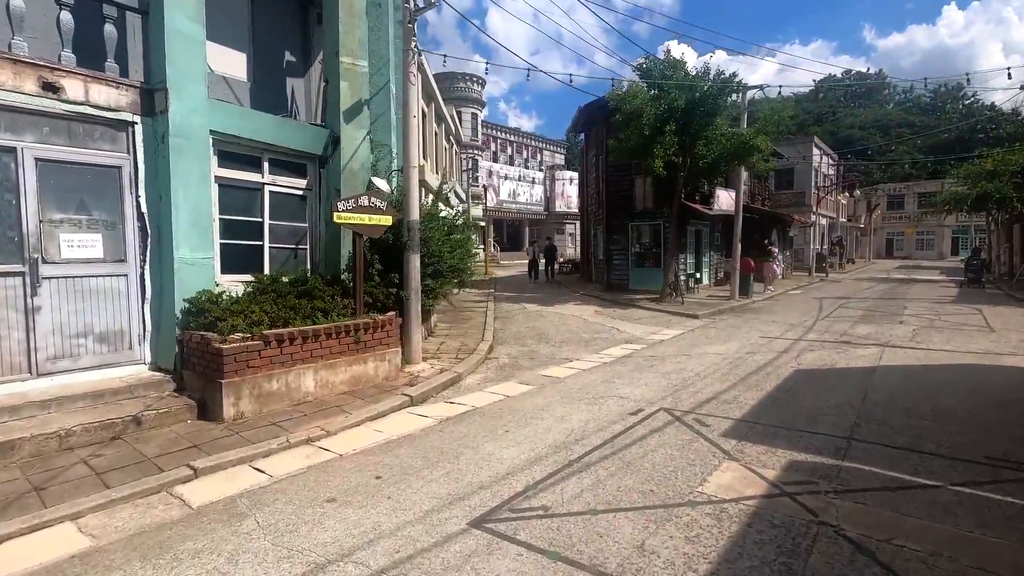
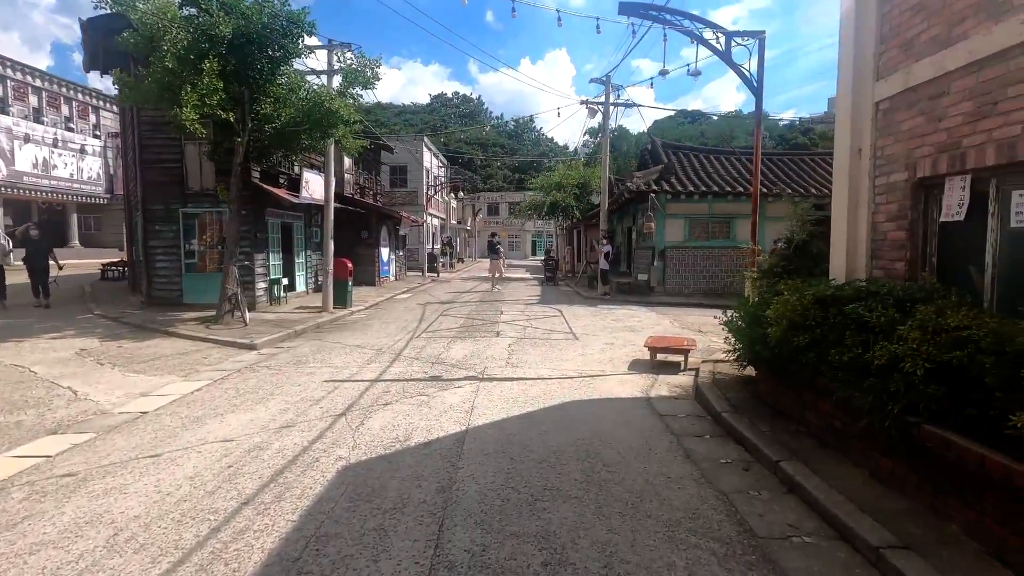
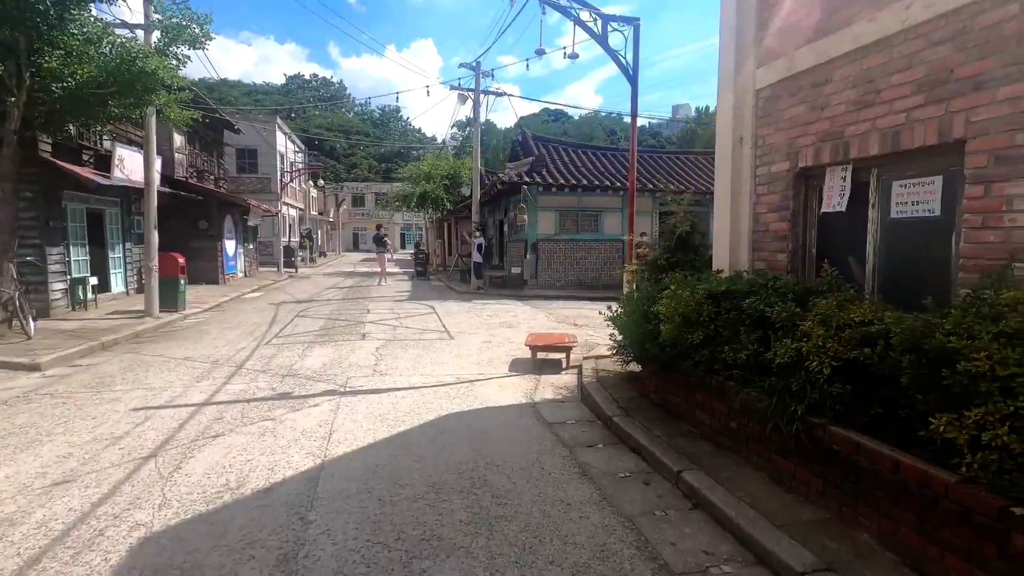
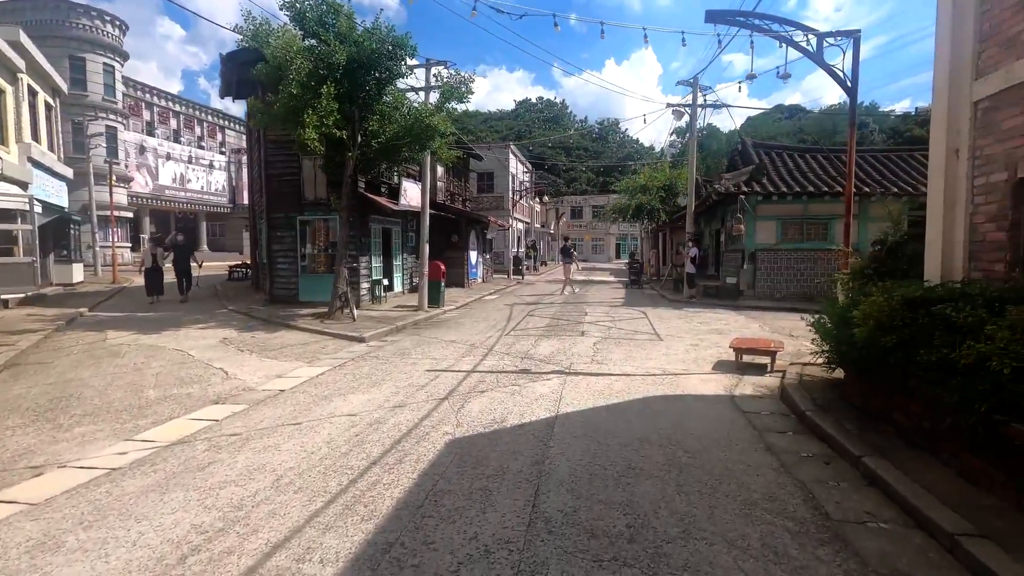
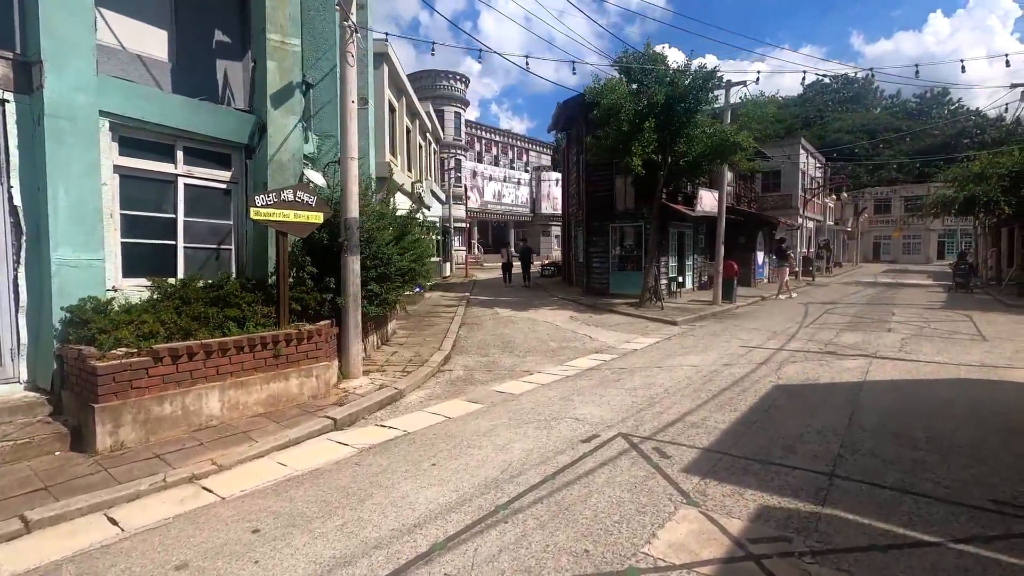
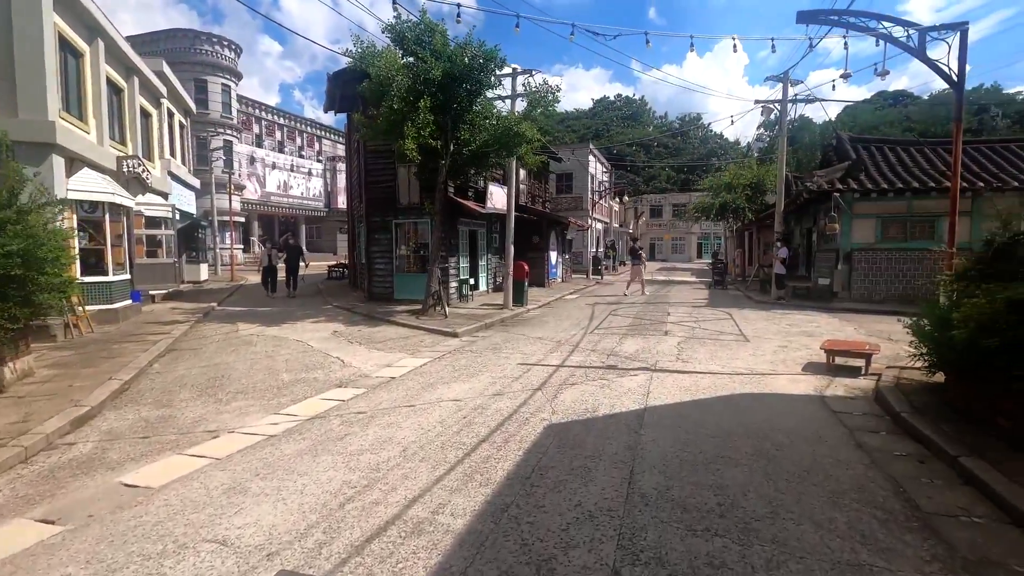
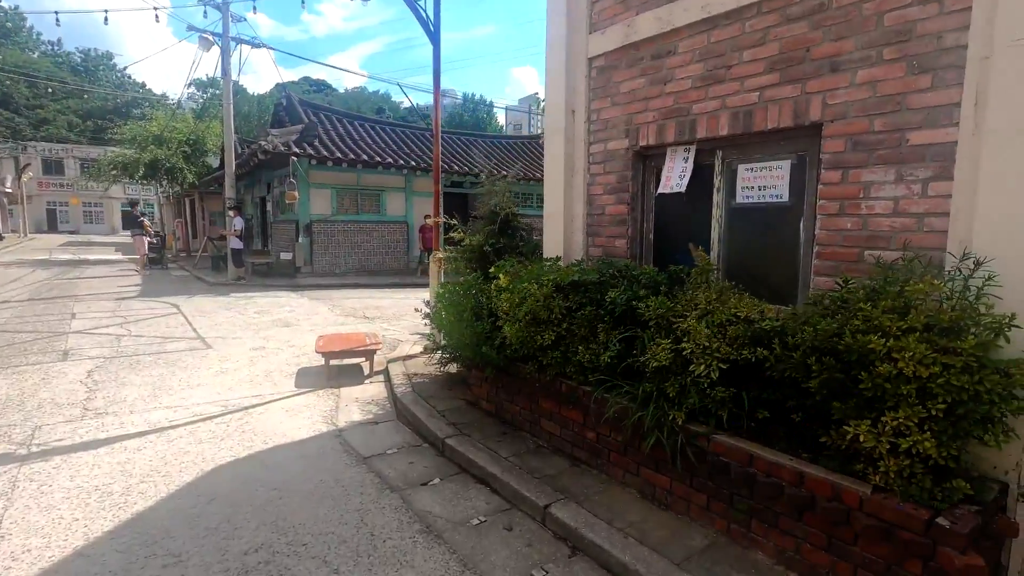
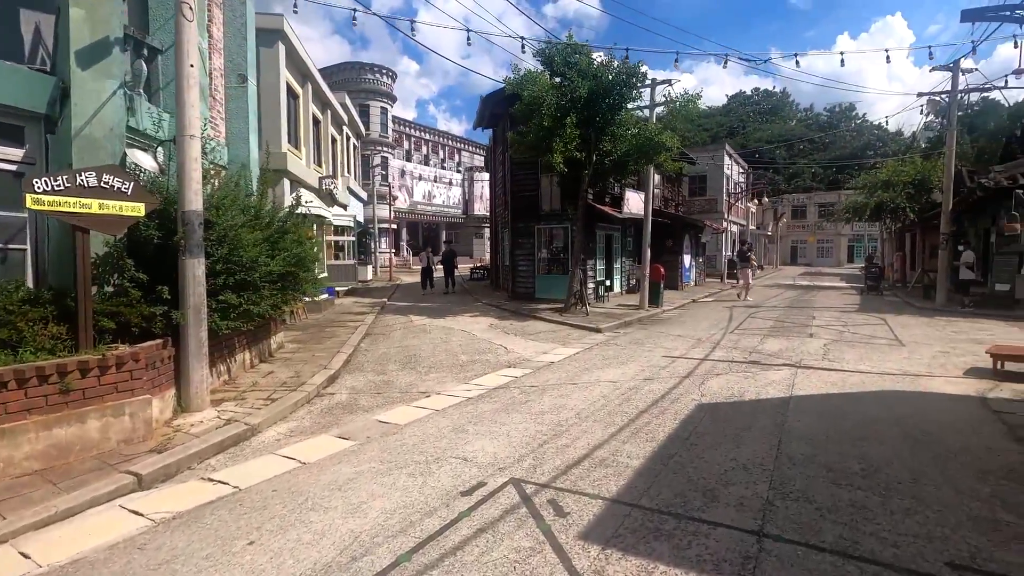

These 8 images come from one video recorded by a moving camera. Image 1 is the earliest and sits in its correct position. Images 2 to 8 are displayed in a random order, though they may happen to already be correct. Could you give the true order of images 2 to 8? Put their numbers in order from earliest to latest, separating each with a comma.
5, 8, 6, 4, 2, 3, 7
